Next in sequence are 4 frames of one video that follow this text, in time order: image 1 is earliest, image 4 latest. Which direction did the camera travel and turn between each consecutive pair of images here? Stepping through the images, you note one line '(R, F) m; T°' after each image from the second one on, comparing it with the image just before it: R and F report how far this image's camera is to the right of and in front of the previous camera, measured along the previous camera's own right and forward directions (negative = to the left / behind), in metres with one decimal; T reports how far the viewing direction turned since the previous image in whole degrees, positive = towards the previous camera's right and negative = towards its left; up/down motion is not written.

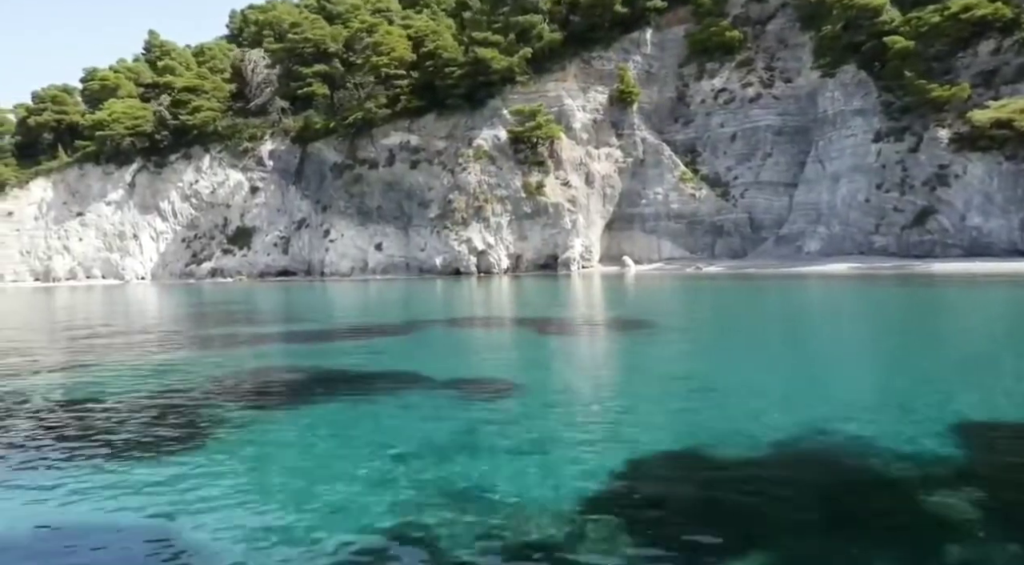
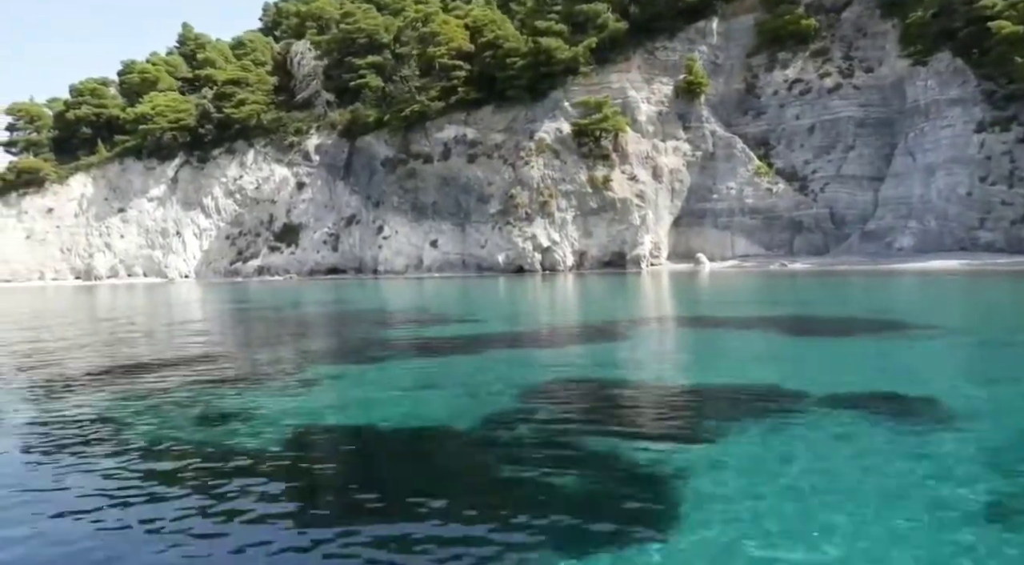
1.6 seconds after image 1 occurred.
(-3.1, +1.4) m; 0°
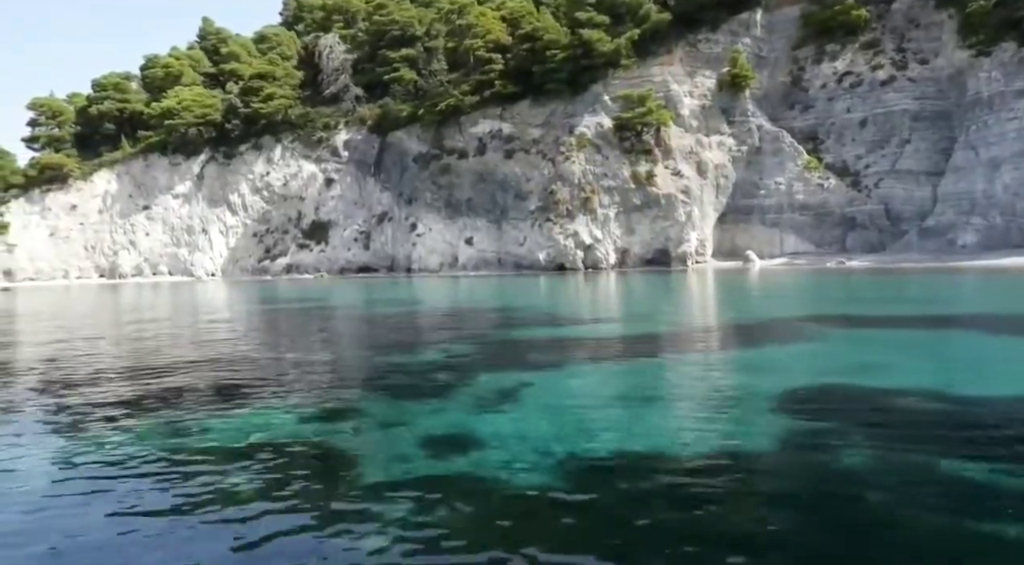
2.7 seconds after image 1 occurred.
(-1.9, +1.1) m; 0°
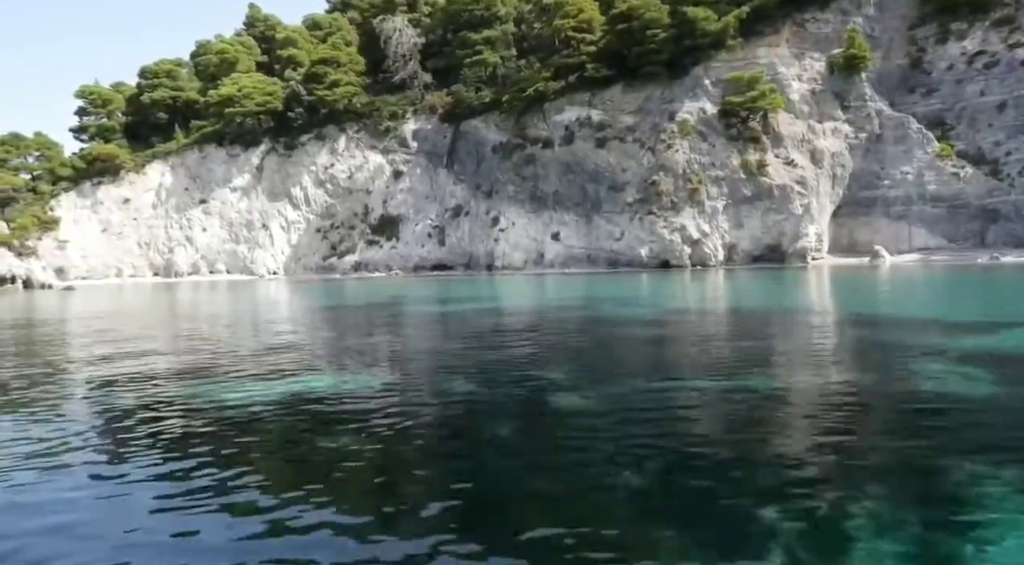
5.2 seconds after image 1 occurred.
(-4.2, +2.9) m; 0°
